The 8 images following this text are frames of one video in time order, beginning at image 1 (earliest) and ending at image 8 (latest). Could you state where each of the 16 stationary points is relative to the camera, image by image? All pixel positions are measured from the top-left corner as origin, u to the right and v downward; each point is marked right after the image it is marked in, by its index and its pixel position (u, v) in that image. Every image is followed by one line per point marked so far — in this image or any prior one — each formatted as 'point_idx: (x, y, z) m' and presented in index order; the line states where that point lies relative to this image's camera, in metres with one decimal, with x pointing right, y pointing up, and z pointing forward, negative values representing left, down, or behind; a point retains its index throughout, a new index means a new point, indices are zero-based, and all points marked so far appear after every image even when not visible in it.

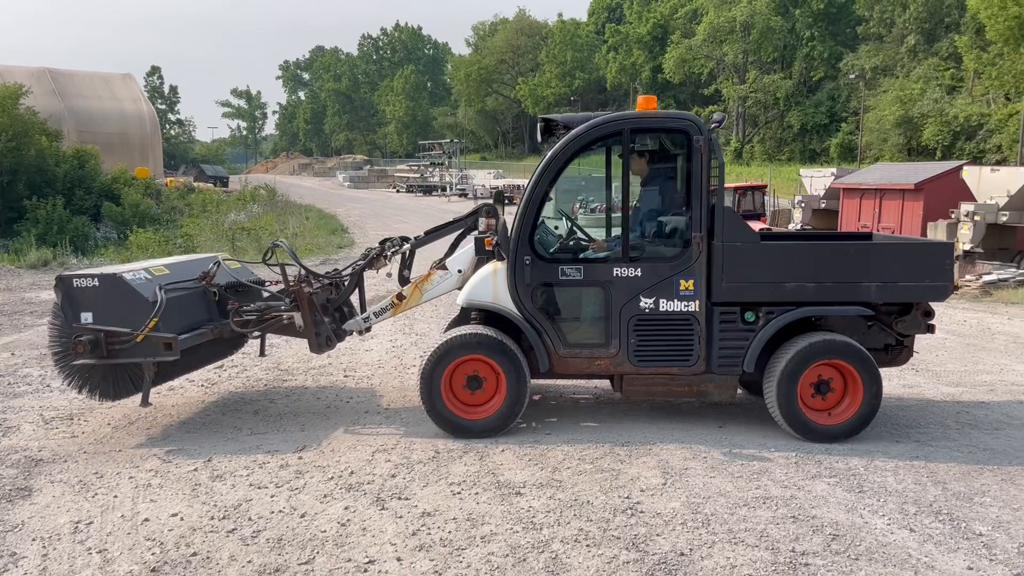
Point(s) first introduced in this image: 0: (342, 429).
0: (-1.2, -1.0, +6.3) m
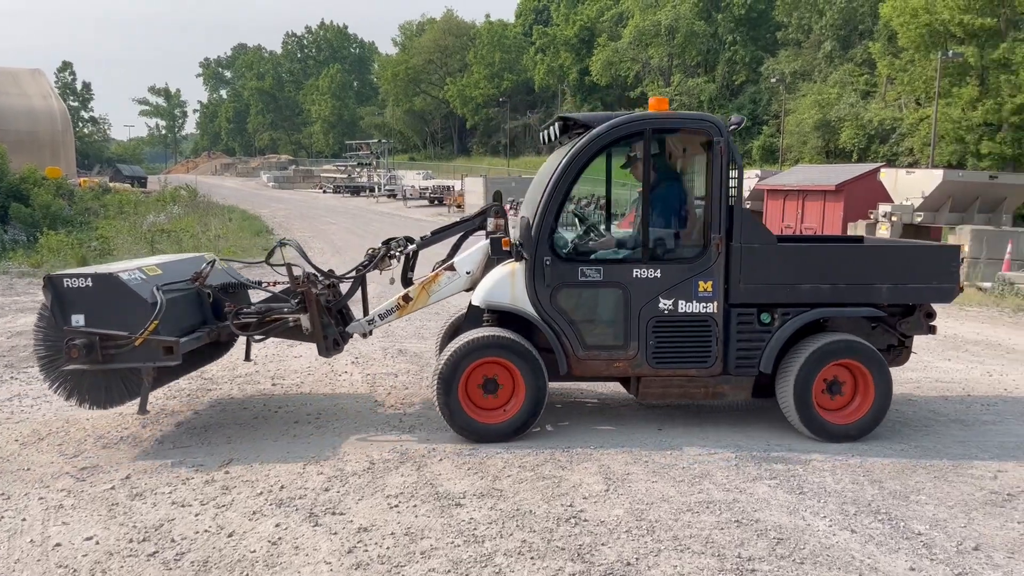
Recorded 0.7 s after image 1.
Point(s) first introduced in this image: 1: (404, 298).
0: (-1.7, -1.1, +6.0) m
1: (-0.6, -0.1, +6.4) m
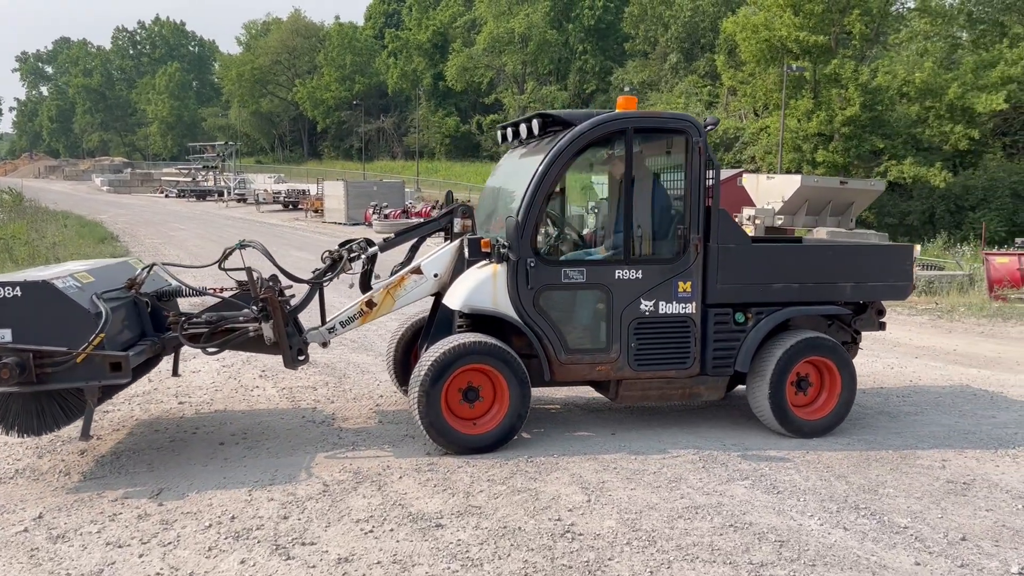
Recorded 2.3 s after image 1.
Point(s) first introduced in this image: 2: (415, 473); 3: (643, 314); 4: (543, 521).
0: (-2.0, -1.1, +5.5) m
1: (-1.0, -0.1, +6.0) m
2: (-0.6, -1.1, +5.2) m
3: (+0.9, -0.2, +5.8) m
4: (+0.2, -1.2, +4.4) m
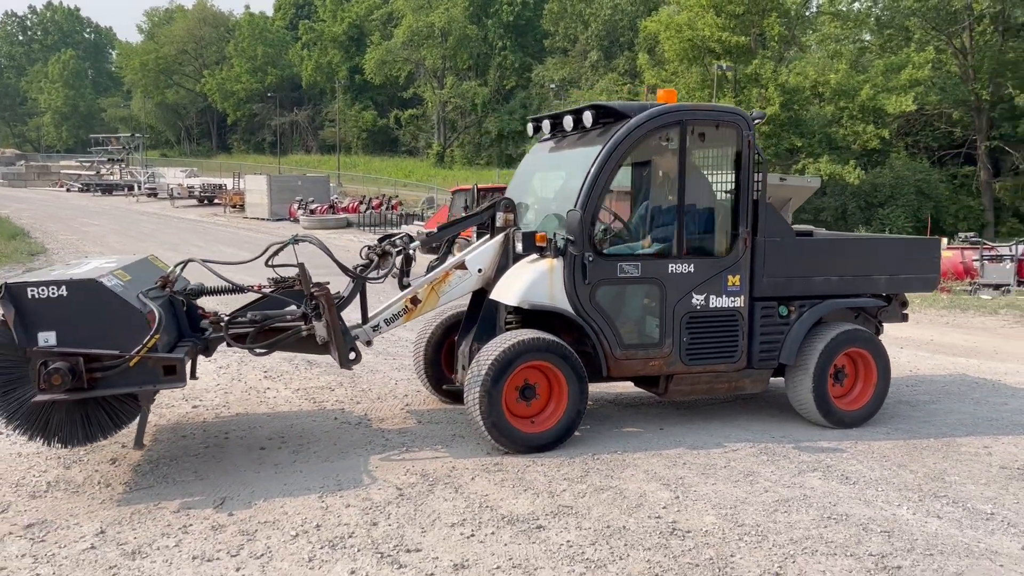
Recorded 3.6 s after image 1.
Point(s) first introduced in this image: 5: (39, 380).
0: (-1.6, -1.1, +5.2) m
1: (-0.7, -0.1, +5.8) m
2: (-0.2, -1.1, +5.0) m
3: (+1.2, -0.1, +5.8) m
4: (+0.7, -1.2, +4.3) m
5: (-2.4, -0.5, +4.5) m
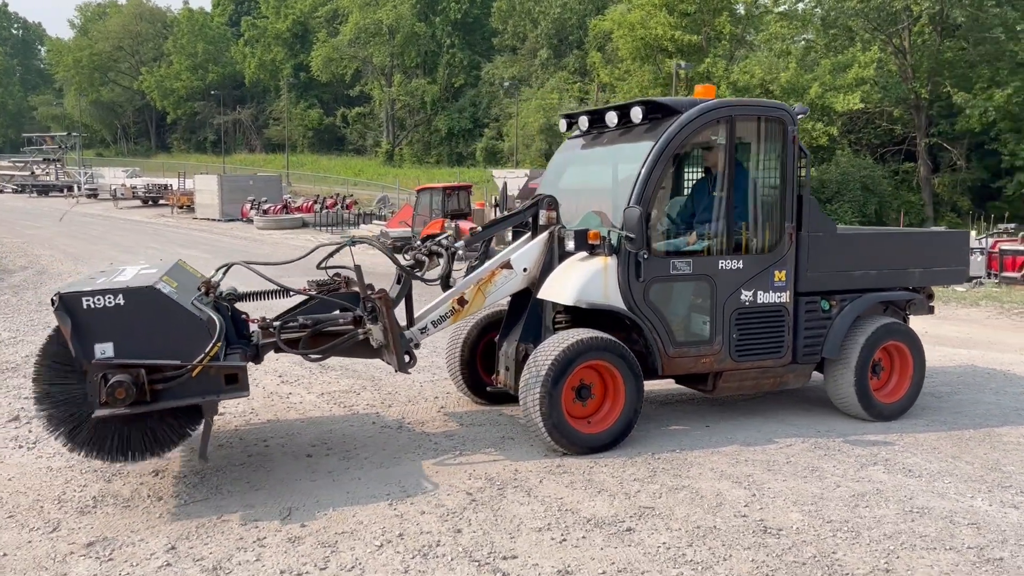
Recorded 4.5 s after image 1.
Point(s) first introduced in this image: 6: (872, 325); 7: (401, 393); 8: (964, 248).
0: (-1.2, -1.1, +5.0) m
1: (-0.4, -0.1, +5.7) m
2: (+0.2, -1.1, +4.9) m
3: (+1.5, -0.1, +5.8) m
4: (+1.1, -1.1, +4.3) m
5: (-2.0, -0.5, +4.3) m
6: (+2.6, -0.3, +6.2) m
7: (-0.9, -0.9, +7.0) m
8: (+3.4, +0.3, +6.6) m
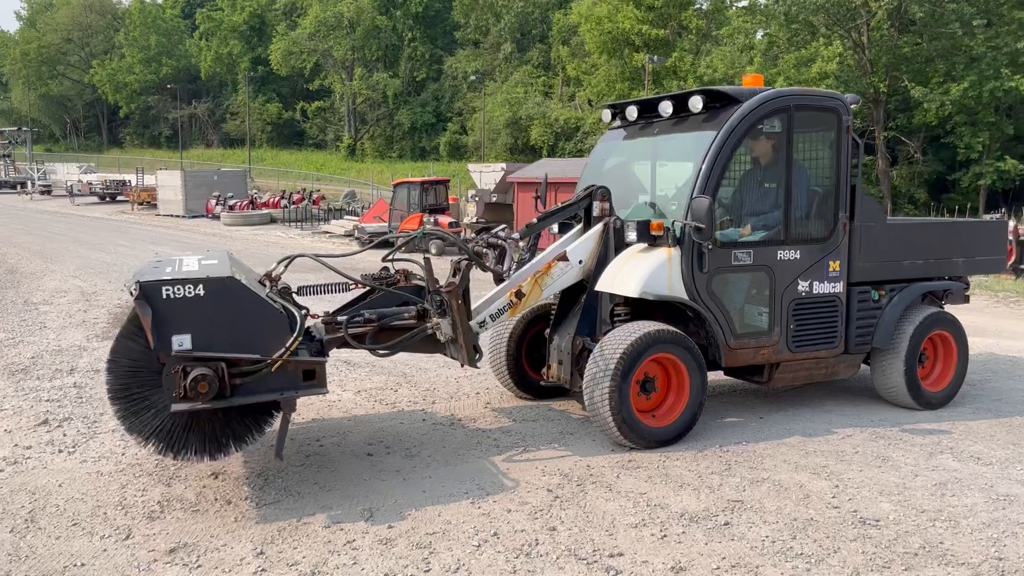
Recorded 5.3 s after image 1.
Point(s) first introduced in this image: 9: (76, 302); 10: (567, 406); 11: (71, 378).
0: (-0.8, -1.1, +4.9) m
1: (0.0, 0.0, +5.6) m
2: (+0.7, -1.0, +4.9) m
3: (+1.9, 0.0, +5.7) m
4: (+1.5, -1.1, +4.3) m
5: (-1.6, -0.5, +4.1) m
6: (+2.9, -0.2, +6.2) m
7: (-0.6, -0.8, +6.9) m
8: (+3.8, +0.4, +6.6) m
9: (-6.8, -0.2, +13.3) m
10: (+0.4, -0.9, +6.3) m
11: (-3.9, -0.8, +7.7) m
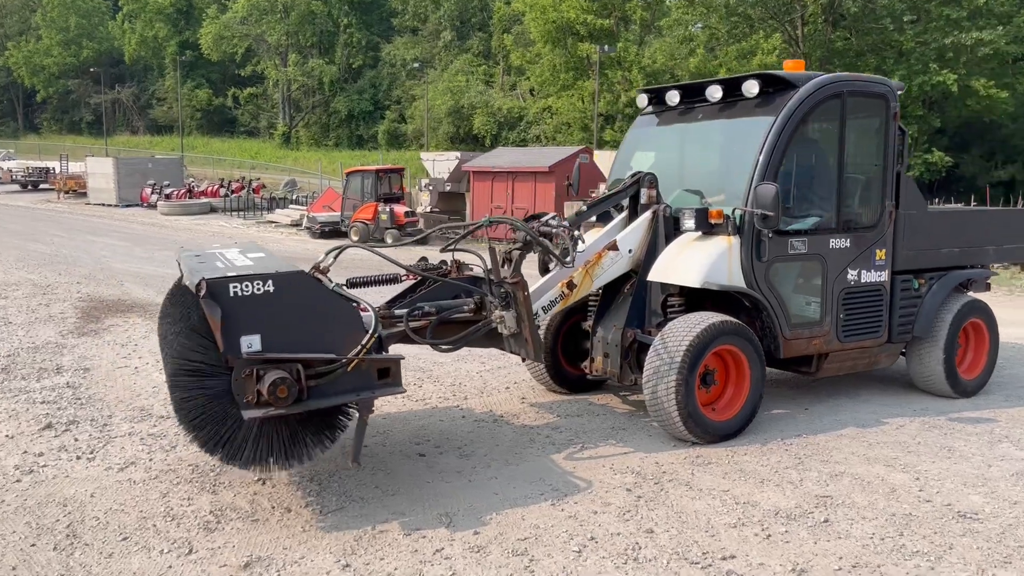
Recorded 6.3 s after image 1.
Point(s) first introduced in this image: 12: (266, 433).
0: (-0.4, -1.0, +4.6) m
1: (+0.3, 0.0, +5.4) m
2: (+1.0, -1.0, +4.7) m
3: (+2.2, 0.0, +5.7) m
4: (+2.0, -1.0, +4.2) m
5: (-1.1, -0.5, +3.8) m
6: (+3.2, -0.1, +6.2) m
7: (-0.4, -0.7, +6.6) m
8: (+4.0, +0.5, +6.7) m
9: (-7.0, -0.1, +12.6) m
10: (+0.7, -0.8, +6.1) m
11: (-3.8, -0.7, +7.2) m
12: (-1.1, -0.7, +3.9) m
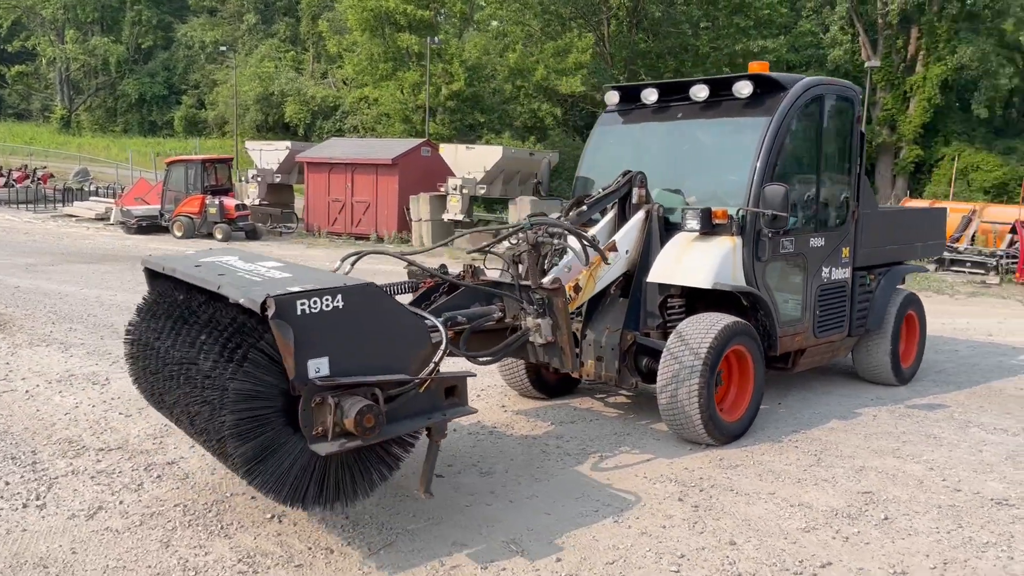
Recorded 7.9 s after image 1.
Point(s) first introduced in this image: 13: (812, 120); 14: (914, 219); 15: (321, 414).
0: (-0.2, -1.1, +4.3) m
1: (+0.4, 0.0, +5.2) m
2: (+1.2, -1.0, +4.7) m
3: (+2.1, 0.0, +5.9) m
4: (+2.2, -1.0, +4.4) m
5: (-0.7, -0.5, +3.3) m
6: (+3.0, -0.1, +6.6) m
7: (-0.6, -0.8, +6.3) m
8: (+3.6, +0.5, +7.3) m
9: (-8.4, -0.2, +10.5) m
10: (+0.5, -0.8, +6.0) m
11: (-4.0, -0.8, +6.0) m
12: (-0.7, -0.7, +3.4) m
13: (+1.9, +1.1, +5.6) m
14: (+3.3, +0.5, +6.9) m
15: (-0.7, -0.5, +3.3) m
